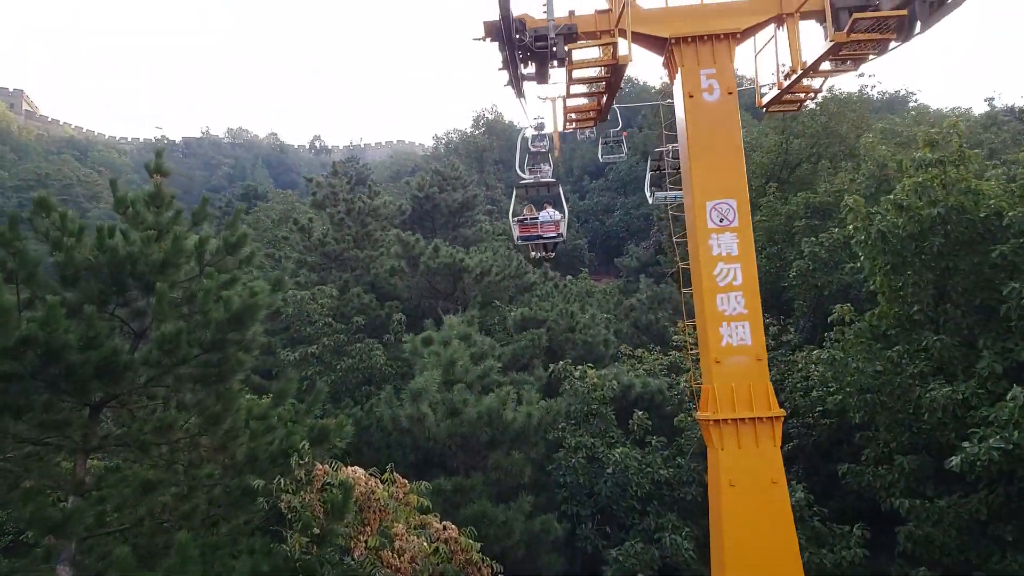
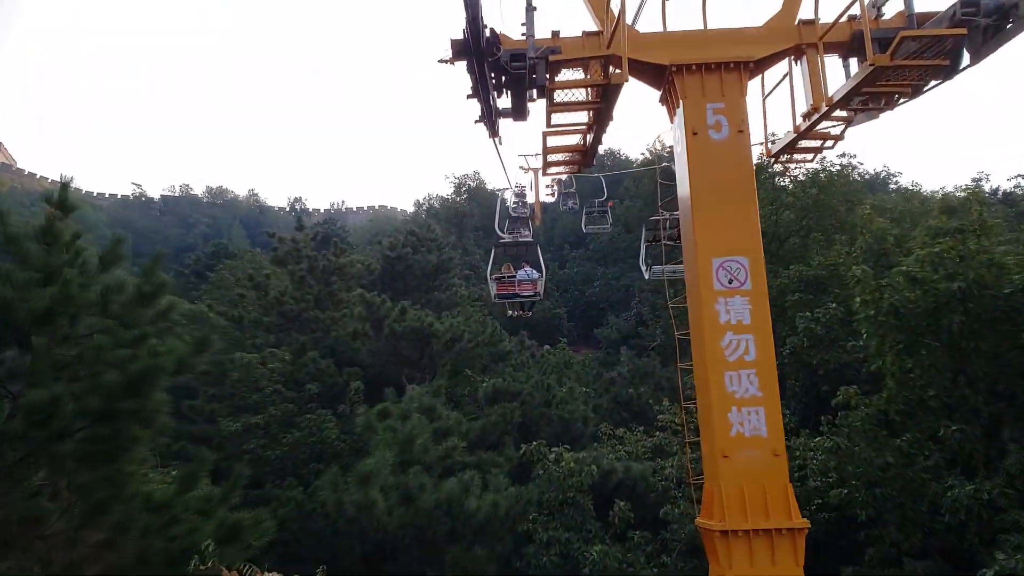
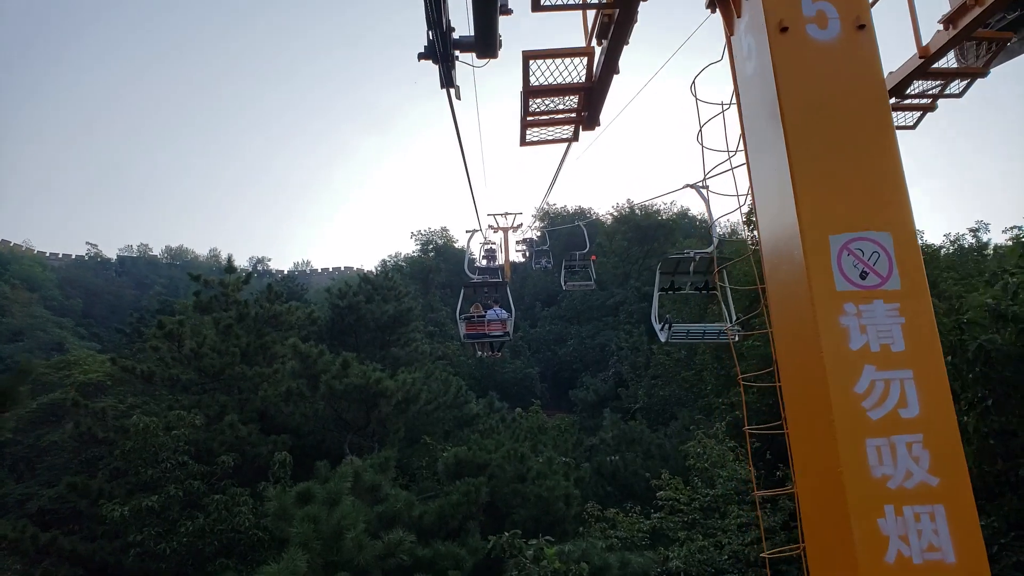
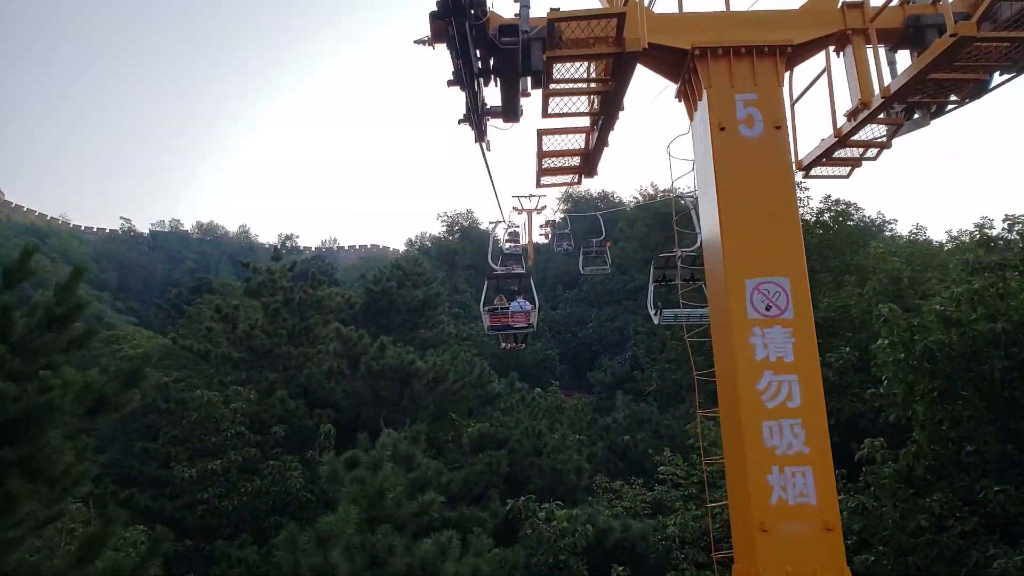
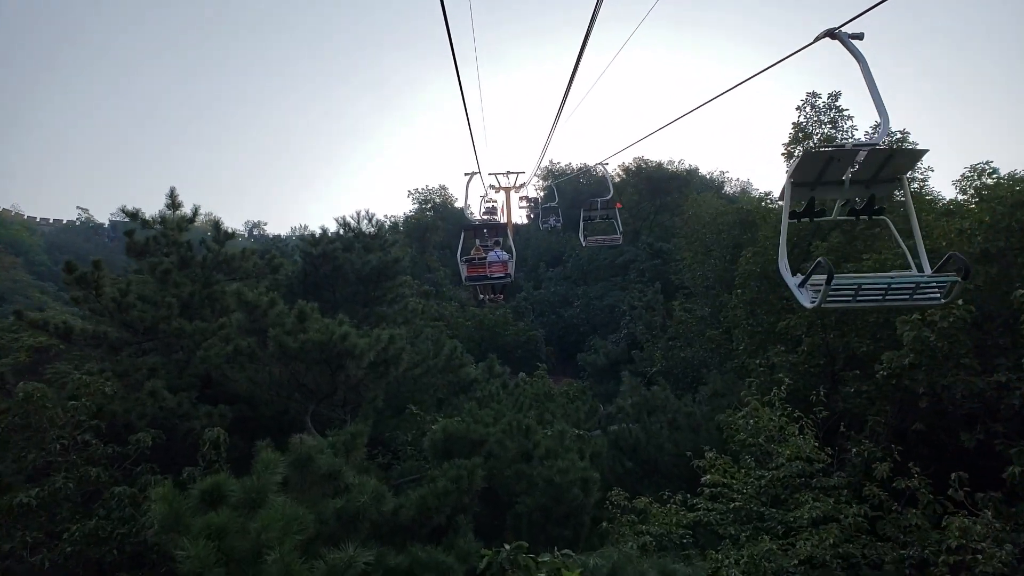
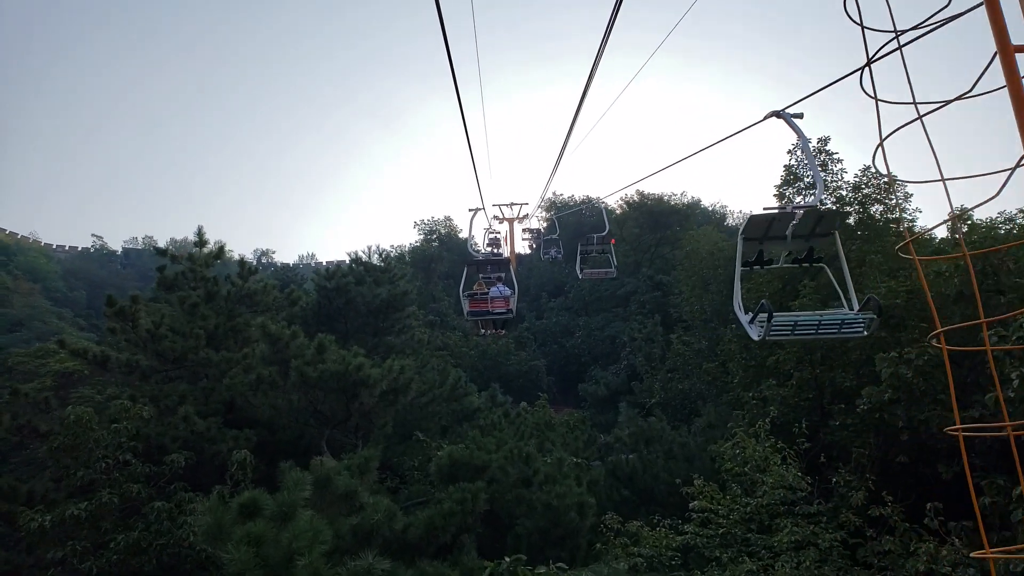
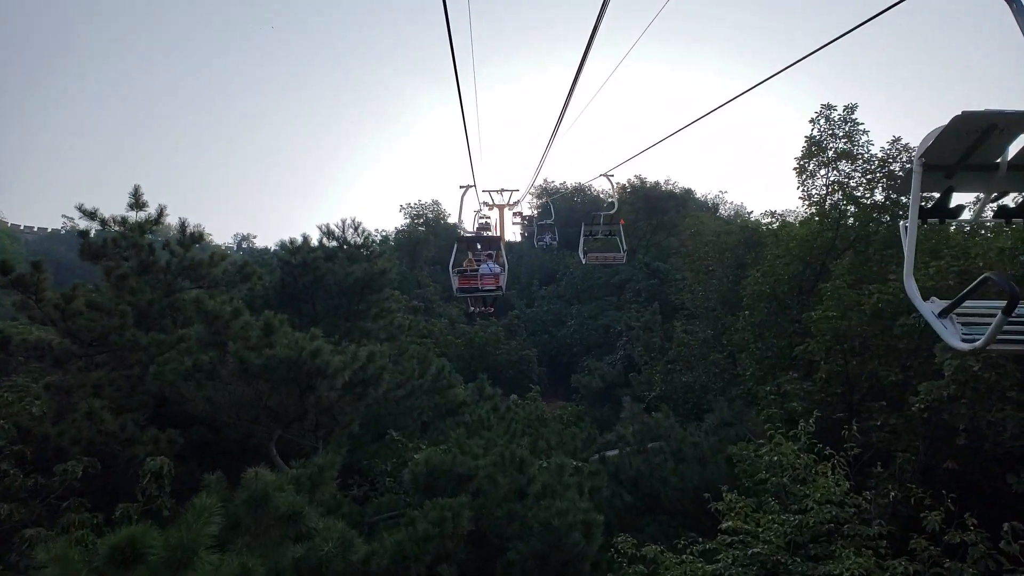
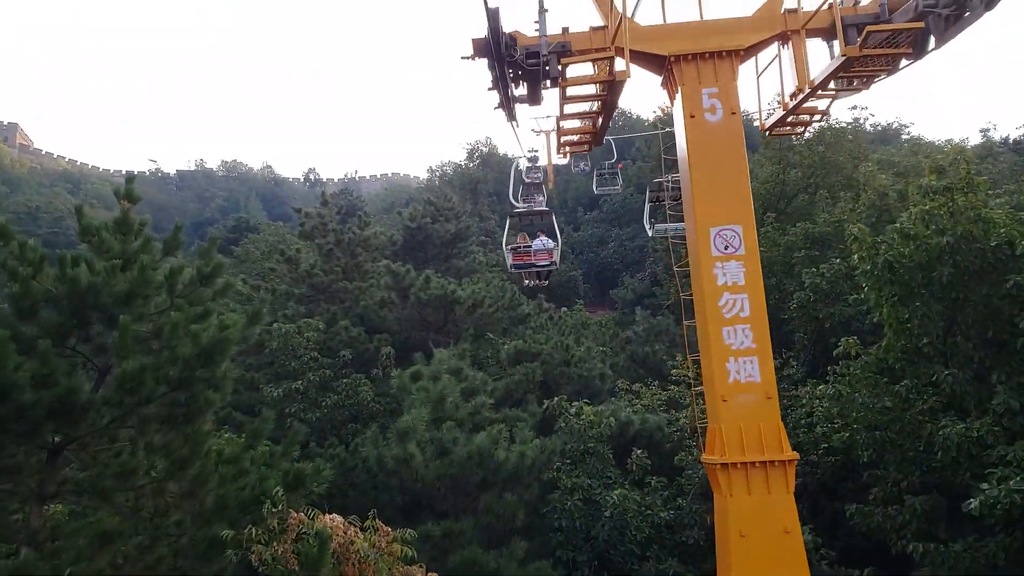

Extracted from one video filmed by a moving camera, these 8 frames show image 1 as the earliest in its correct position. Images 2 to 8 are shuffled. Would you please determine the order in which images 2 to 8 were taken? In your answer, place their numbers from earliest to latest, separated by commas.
8, 2, 4, 3, 6, 5, 7
